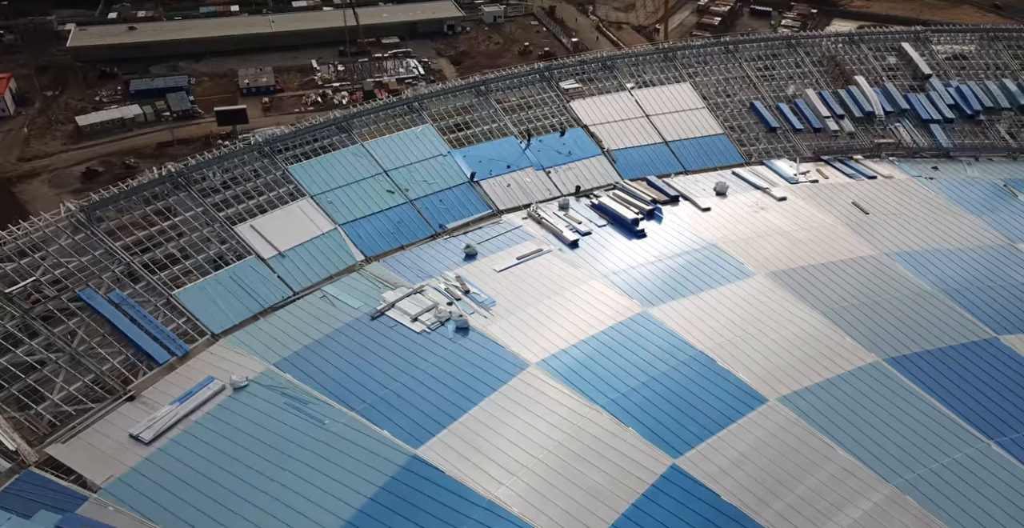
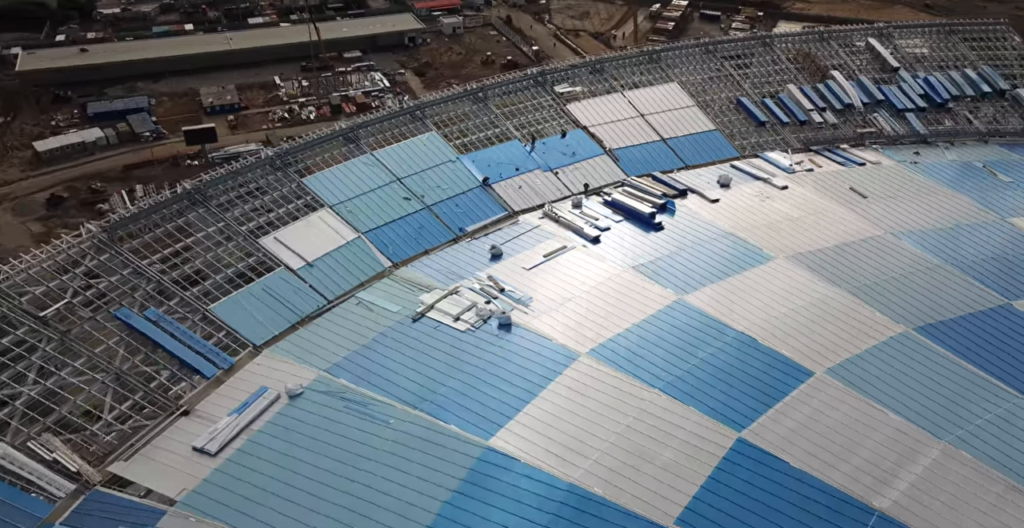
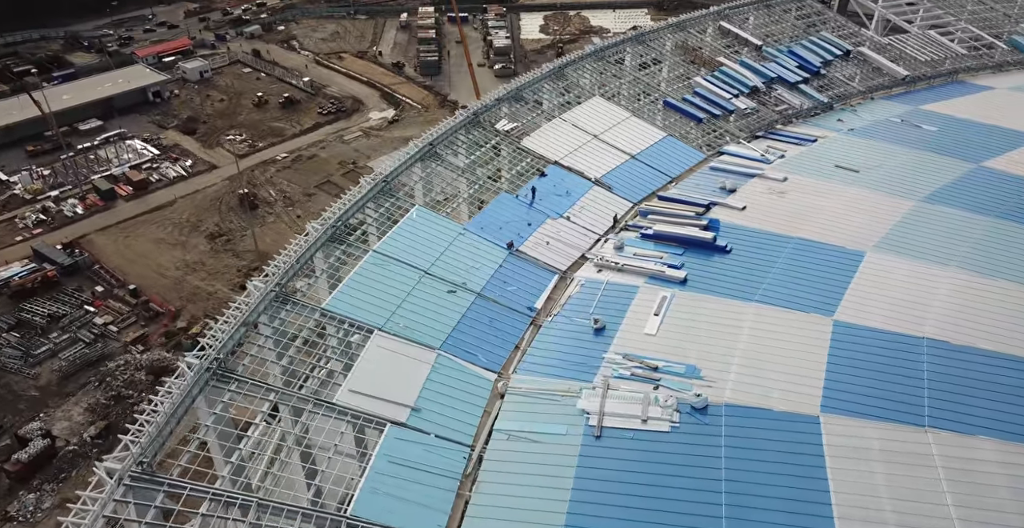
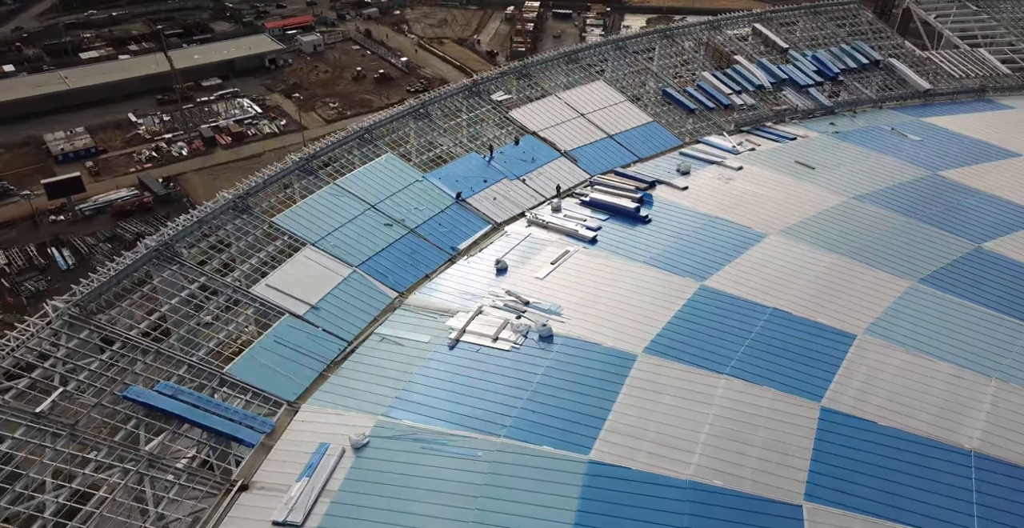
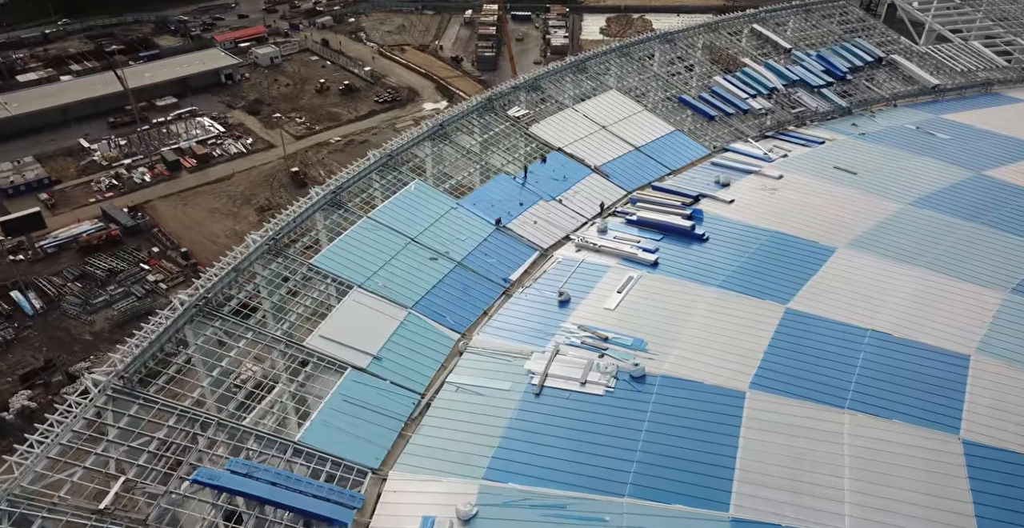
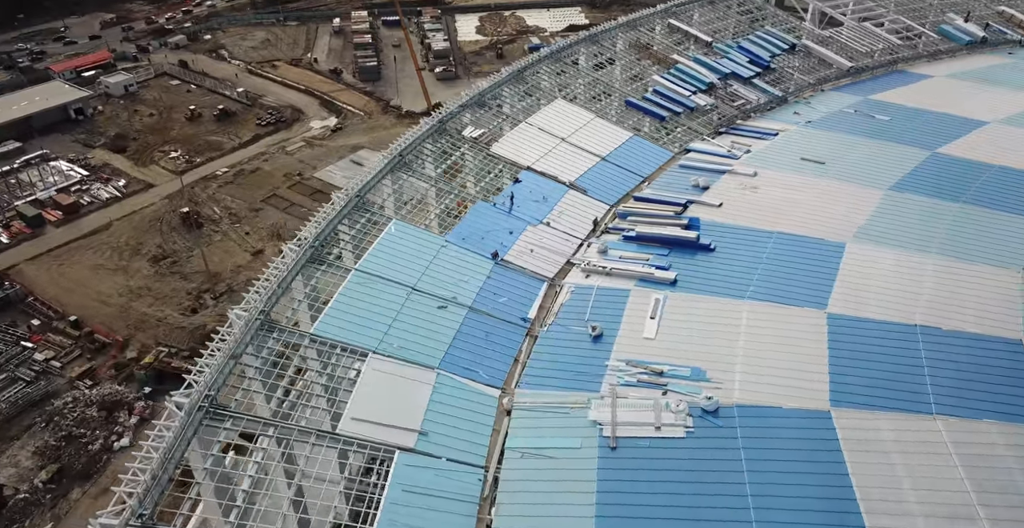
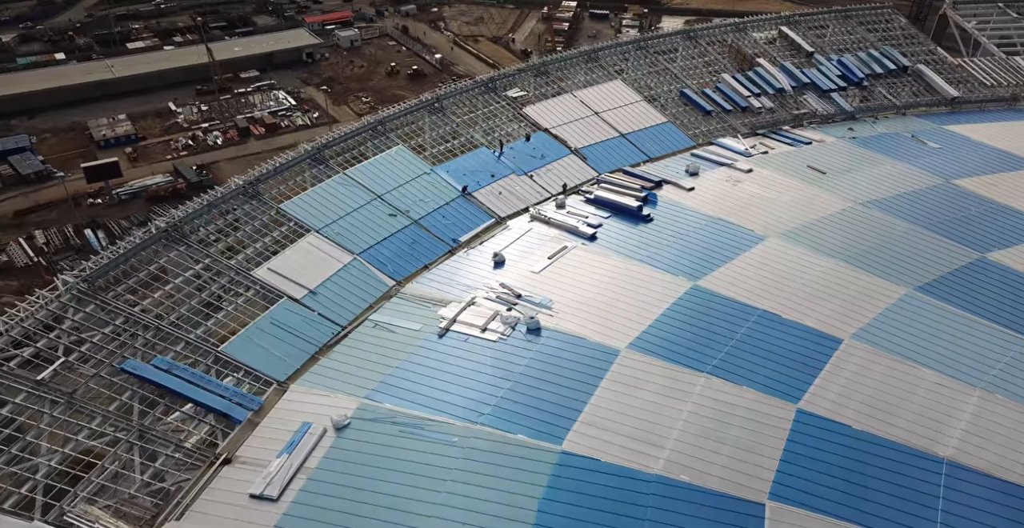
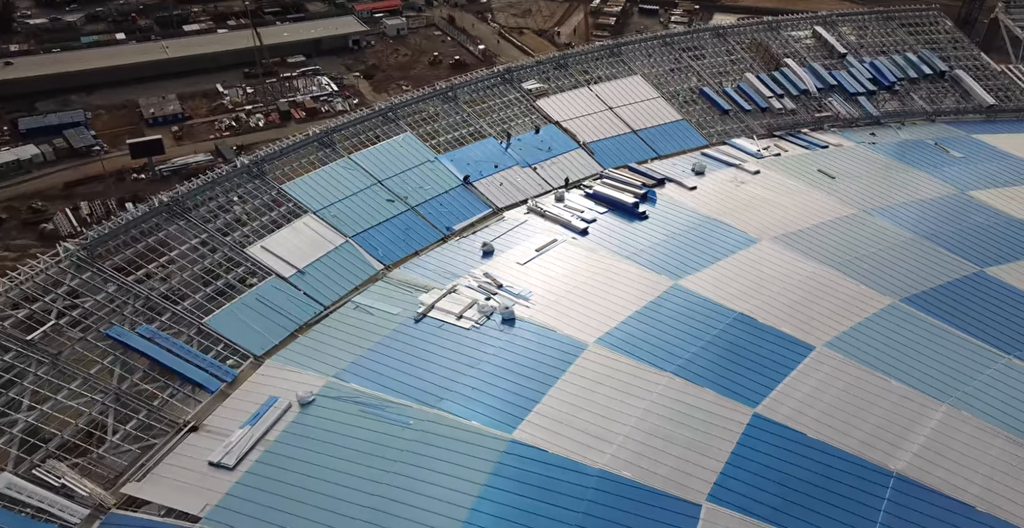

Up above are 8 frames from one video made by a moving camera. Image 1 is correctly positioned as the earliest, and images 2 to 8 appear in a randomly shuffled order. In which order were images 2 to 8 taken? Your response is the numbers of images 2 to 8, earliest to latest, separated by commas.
2, 8, 7, 4, 5, 3, 6
